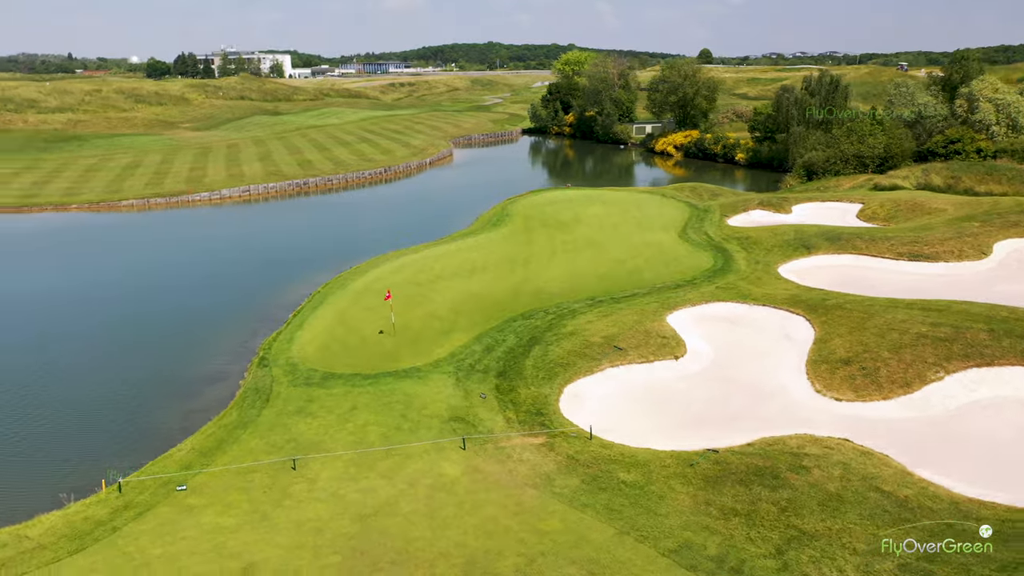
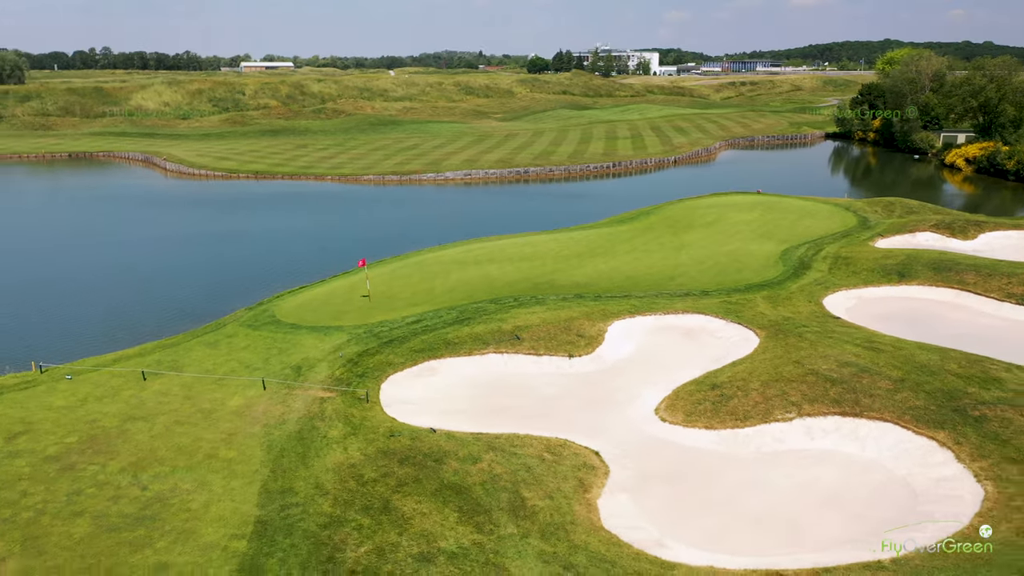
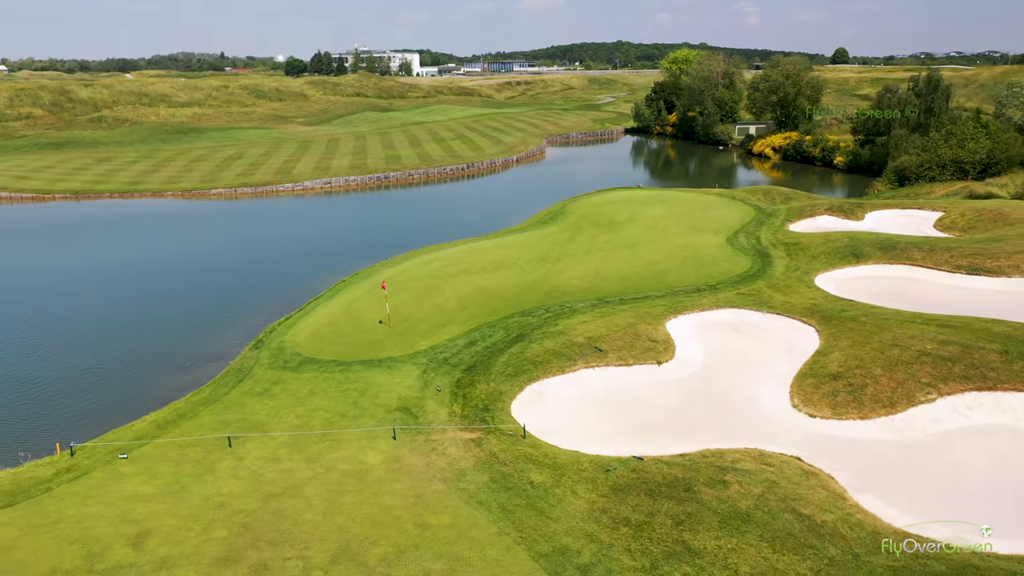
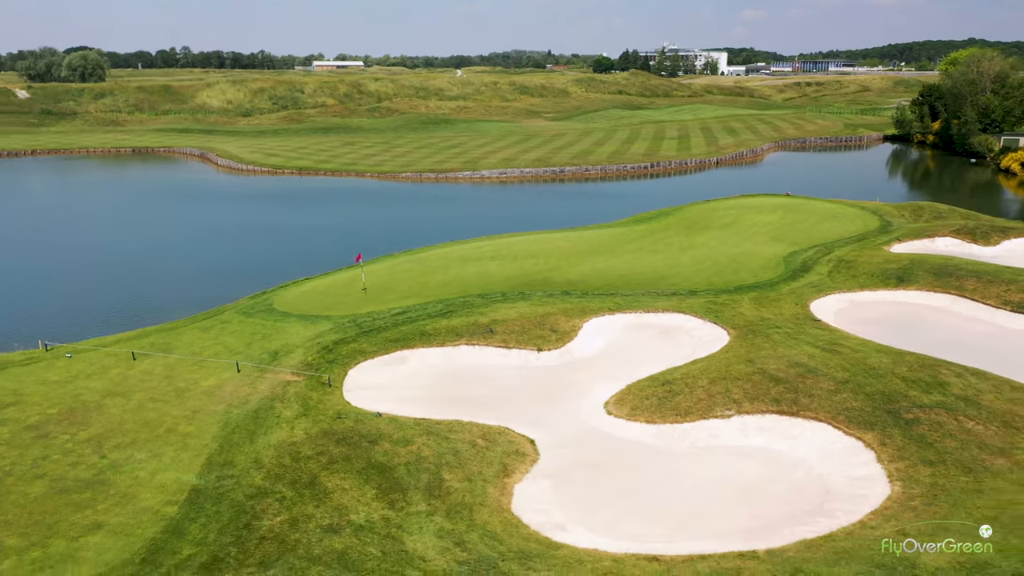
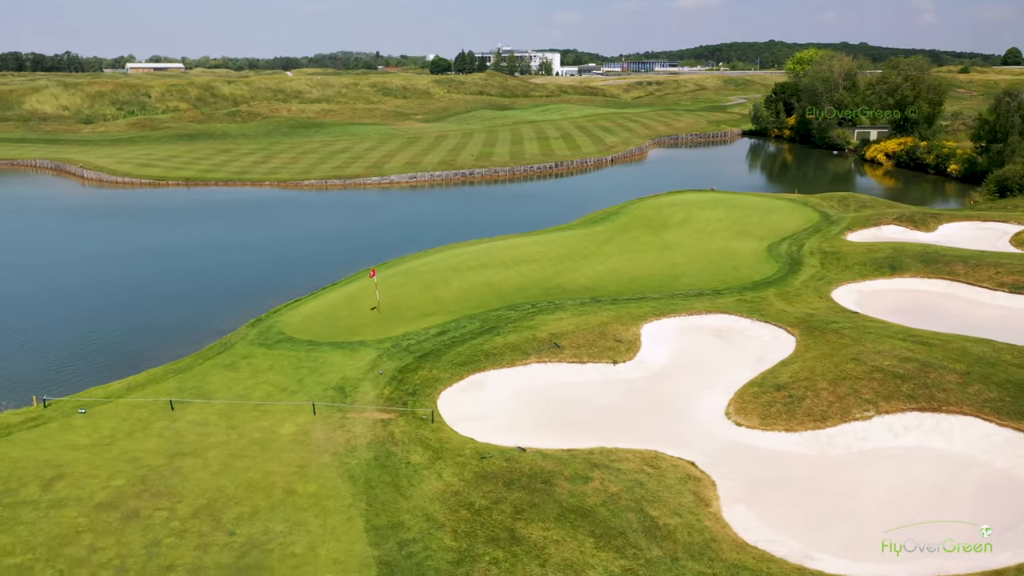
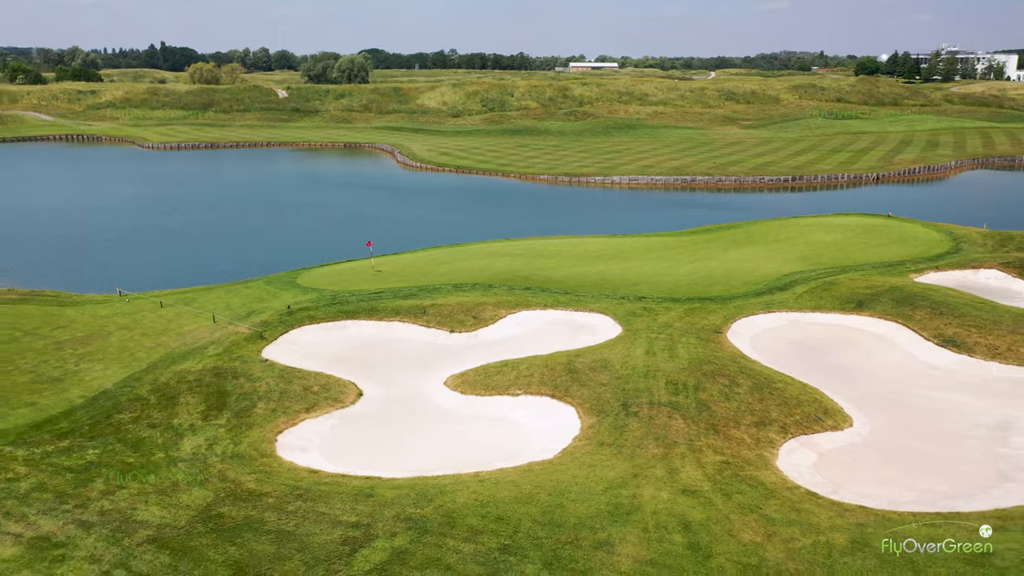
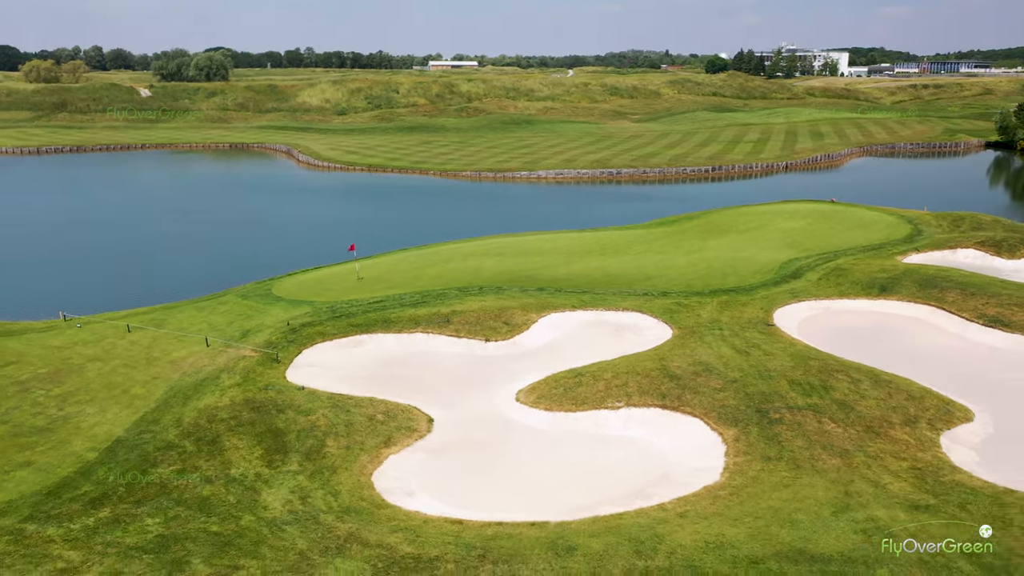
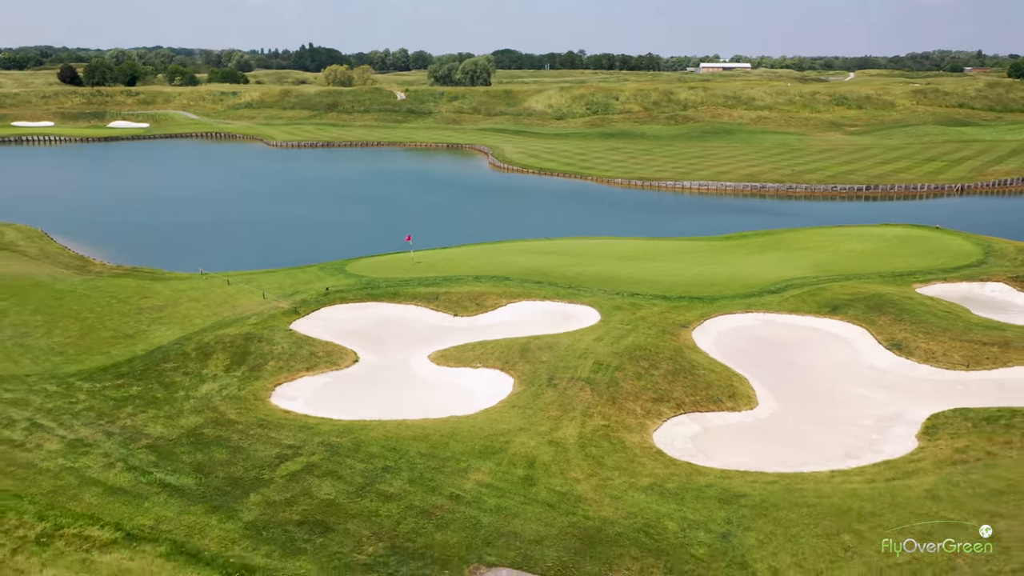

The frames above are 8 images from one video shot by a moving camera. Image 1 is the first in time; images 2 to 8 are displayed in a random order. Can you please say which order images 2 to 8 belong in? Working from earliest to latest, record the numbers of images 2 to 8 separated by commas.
3, 5, 2, 4, 7, 6, 8
